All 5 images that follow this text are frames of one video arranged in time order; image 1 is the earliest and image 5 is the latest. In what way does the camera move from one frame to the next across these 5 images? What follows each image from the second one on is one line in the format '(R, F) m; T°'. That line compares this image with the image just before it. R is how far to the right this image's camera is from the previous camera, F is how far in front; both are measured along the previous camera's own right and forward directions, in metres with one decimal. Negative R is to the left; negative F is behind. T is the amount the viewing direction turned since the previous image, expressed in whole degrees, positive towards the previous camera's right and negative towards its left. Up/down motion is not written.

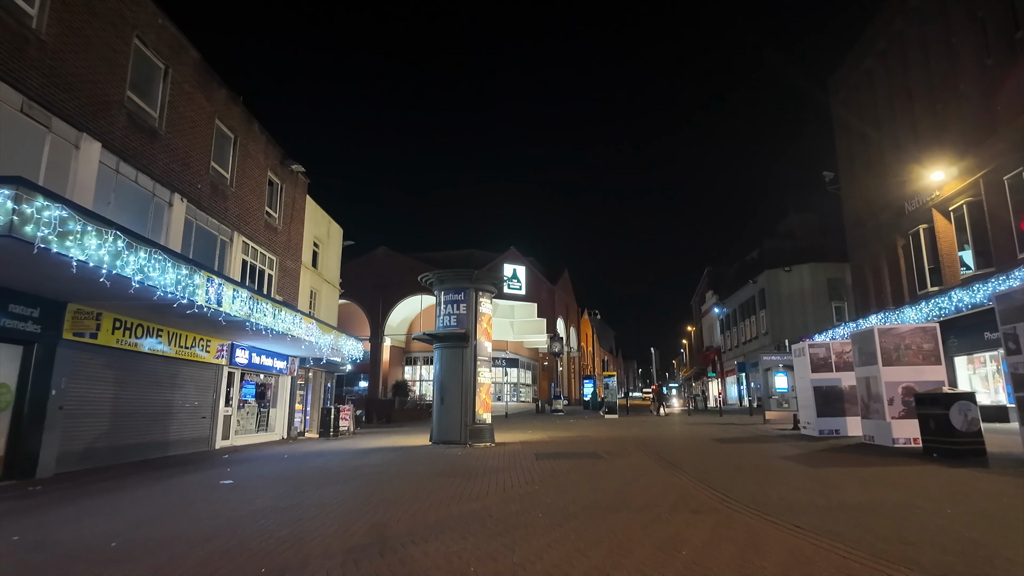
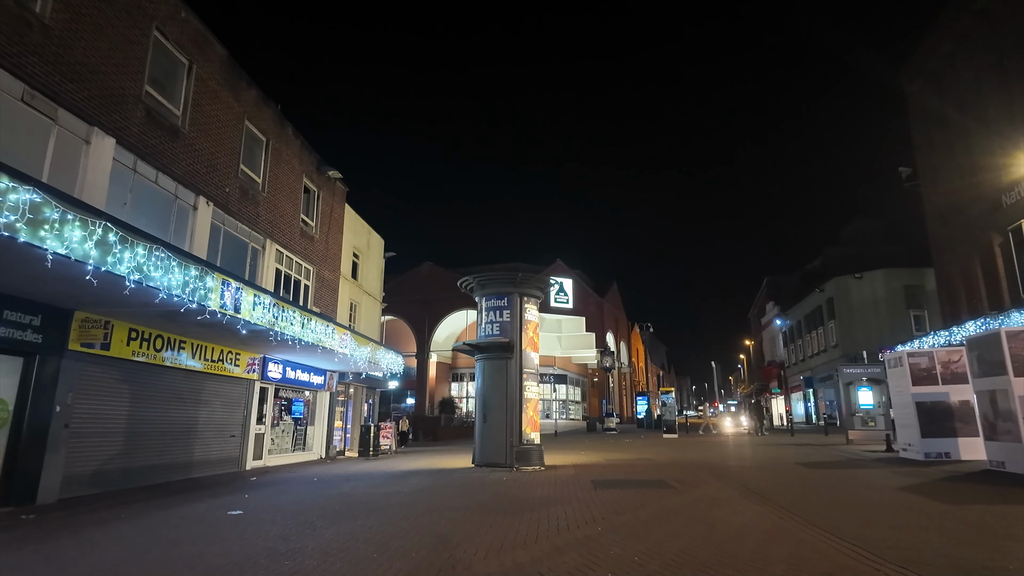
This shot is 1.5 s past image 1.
(0.0, +1.5) m; -5°
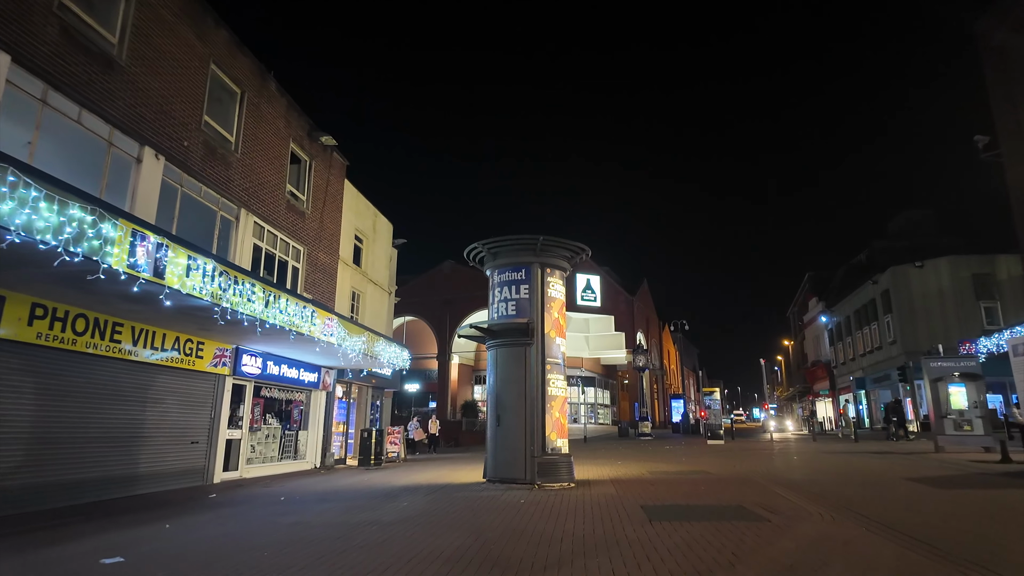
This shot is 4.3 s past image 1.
(+0.1, +2.9) m; -2°
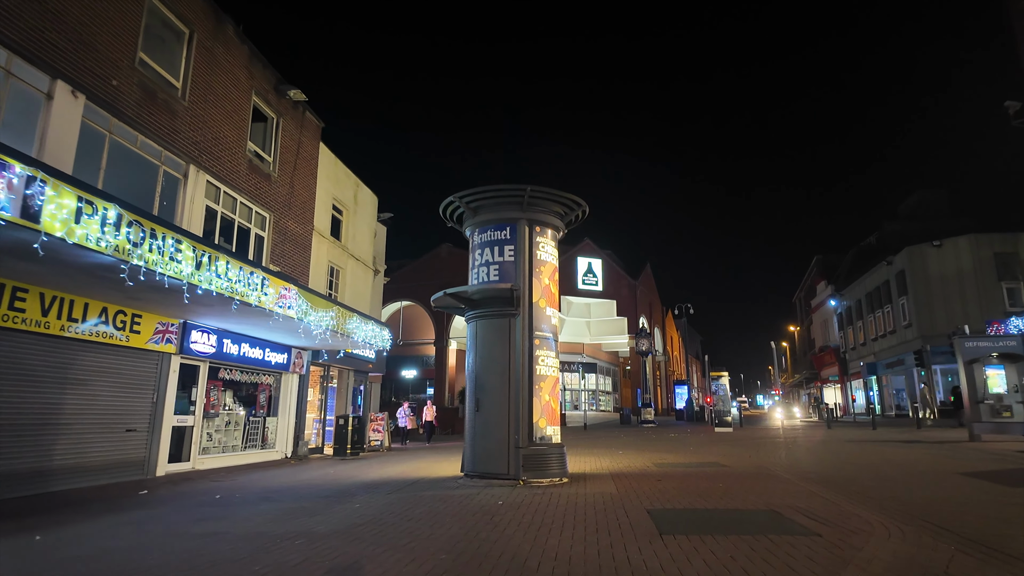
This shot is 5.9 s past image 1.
(+0.3, +1.7) m; 0°
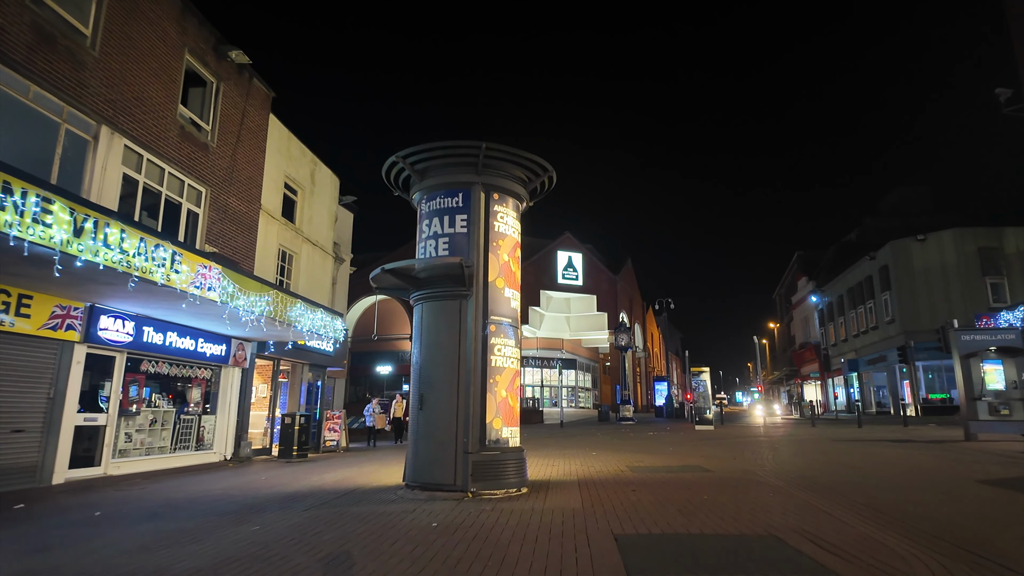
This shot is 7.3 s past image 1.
(+0.4, +1.4) m; +2°
